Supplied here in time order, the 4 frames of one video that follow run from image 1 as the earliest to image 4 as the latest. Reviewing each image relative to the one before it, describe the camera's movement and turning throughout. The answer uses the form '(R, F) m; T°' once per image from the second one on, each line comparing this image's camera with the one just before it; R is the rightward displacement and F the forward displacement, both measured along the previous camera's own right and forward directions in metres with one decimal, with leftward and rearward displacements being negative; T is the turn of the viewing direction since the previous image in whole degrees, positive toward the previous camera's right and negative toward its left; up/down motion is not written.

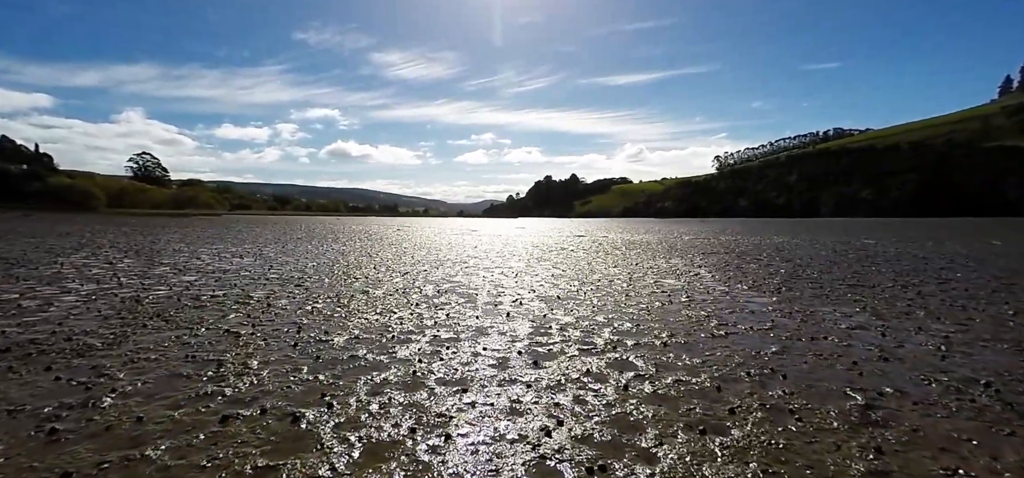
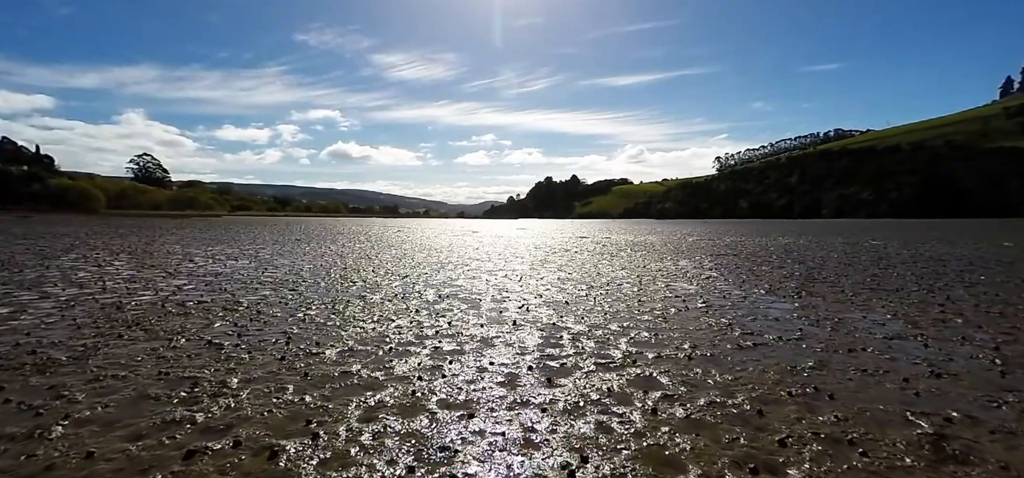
(-0.2, +1.0) m; 0°
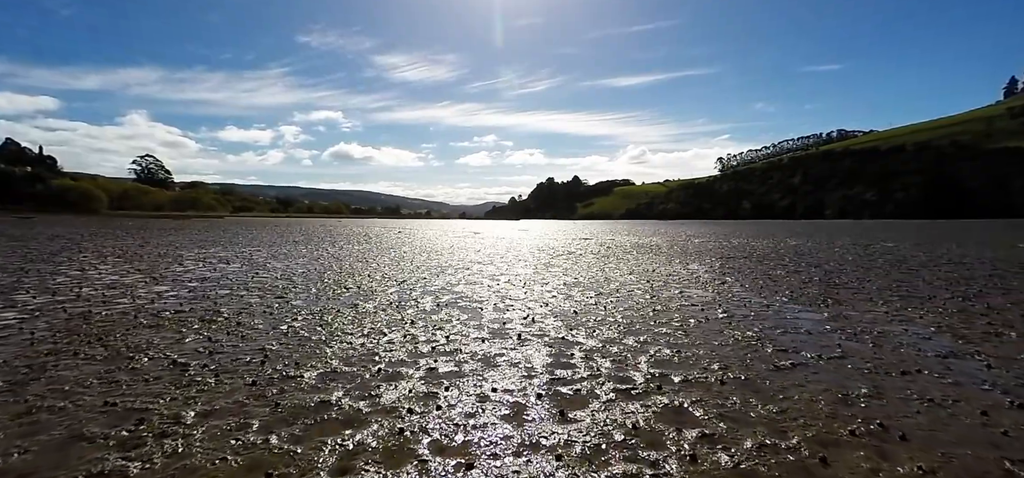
(-0.1, +1.3) m; 0°
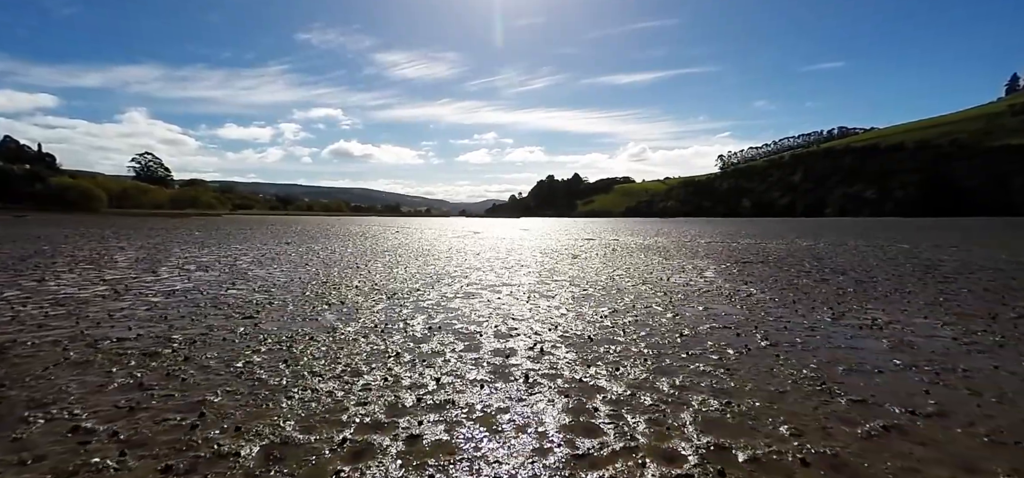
(-0.1, +2.3) m; 0°
